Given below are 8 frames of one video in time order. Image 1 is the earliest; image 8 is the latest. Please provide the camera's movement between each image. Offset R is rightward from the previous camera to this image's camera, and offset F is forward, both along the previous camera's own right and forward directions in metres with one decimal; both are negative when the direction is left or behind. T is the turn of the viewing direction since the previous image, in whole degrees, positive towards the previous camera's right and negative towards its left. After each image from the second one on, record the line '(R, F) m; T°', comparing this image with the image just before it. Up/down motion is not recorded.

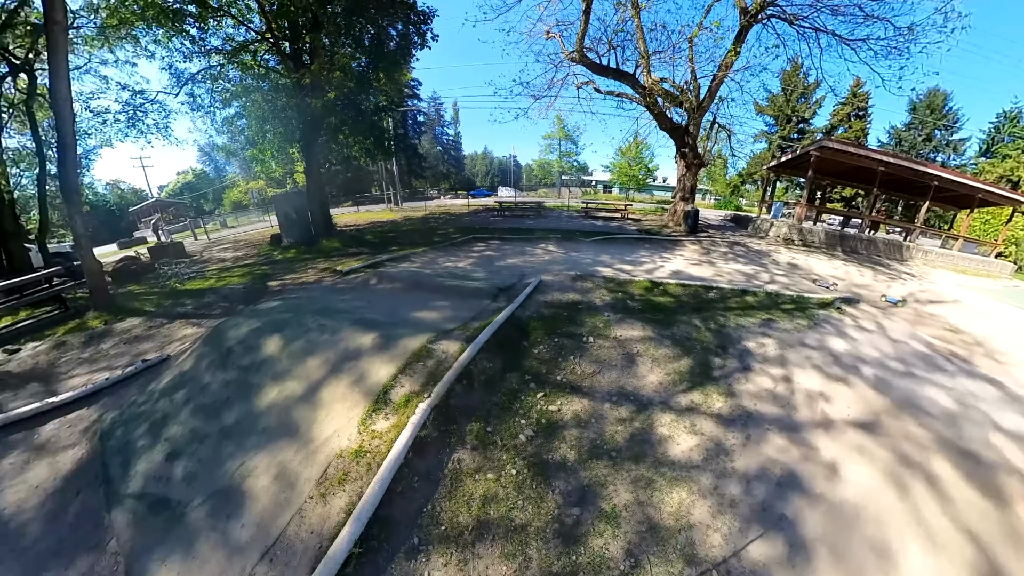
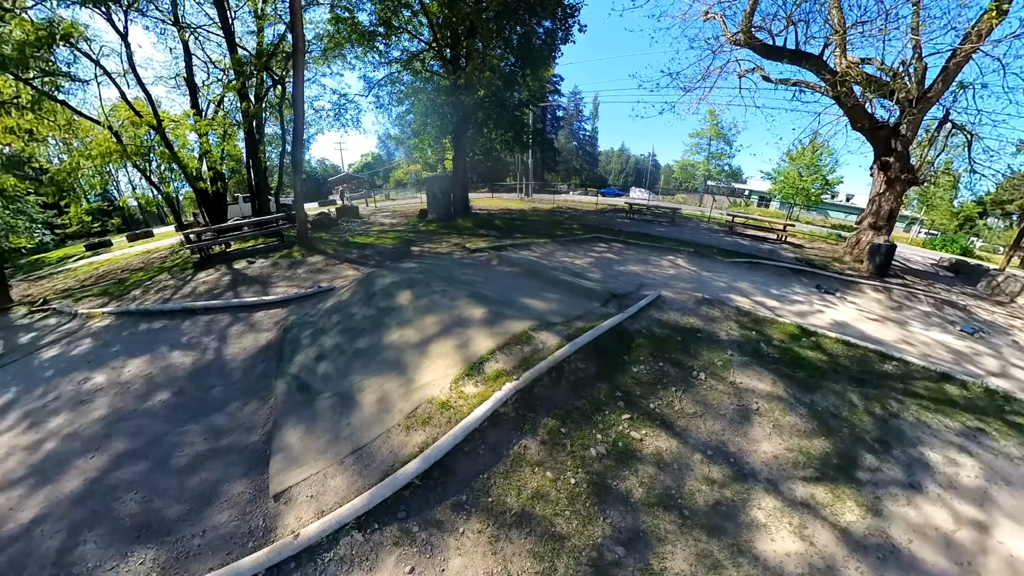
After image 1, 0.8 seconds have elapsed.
(+0.8, +0.2) m; -27°
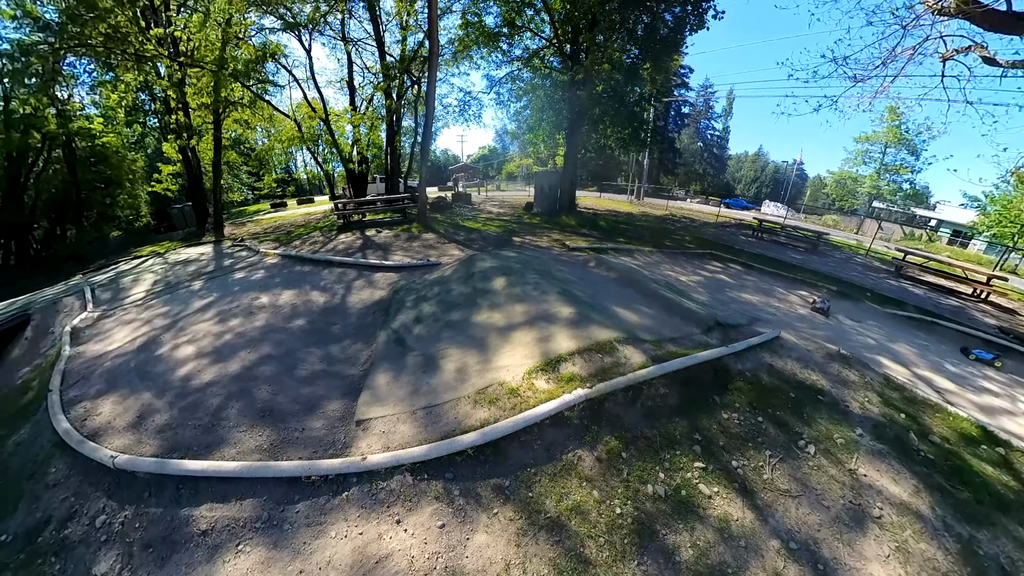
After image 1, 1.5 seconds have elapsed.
(+0.7, +0.1) m; -22°
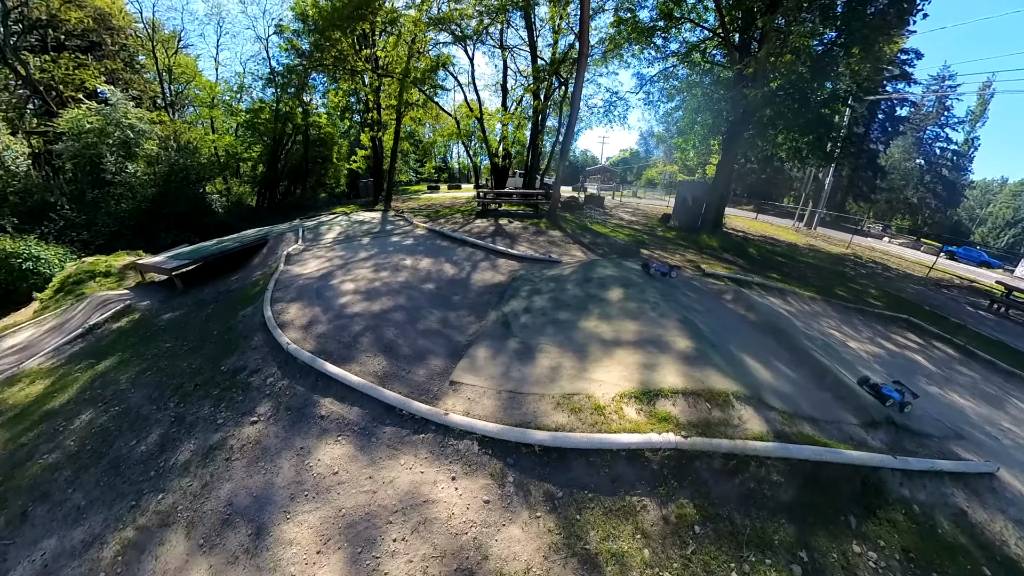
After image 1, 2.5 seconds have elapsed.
(+0.8, +0.2) m; -27°
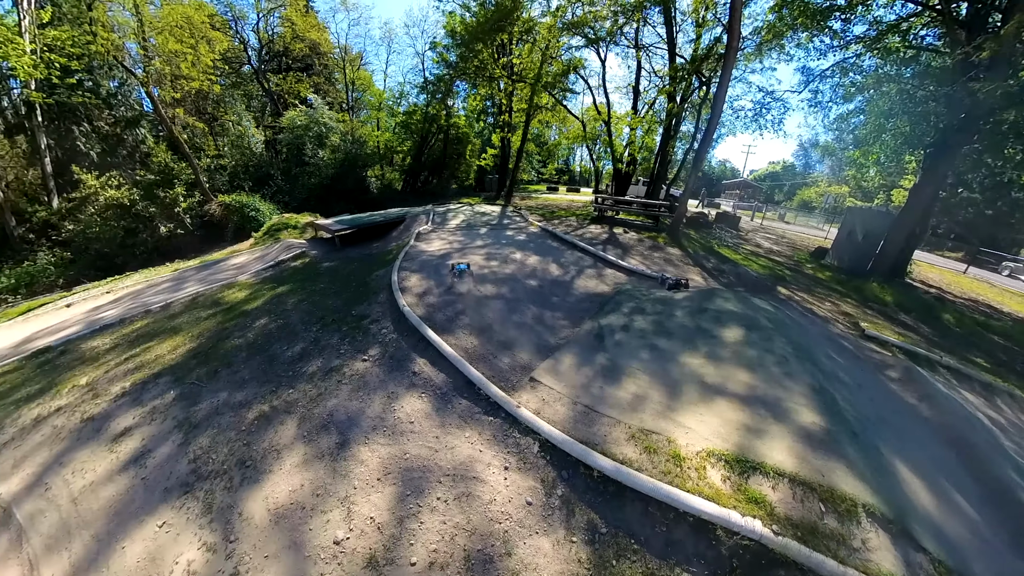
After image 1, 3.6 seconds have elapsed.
(+0.8, +0.2) m; -24°
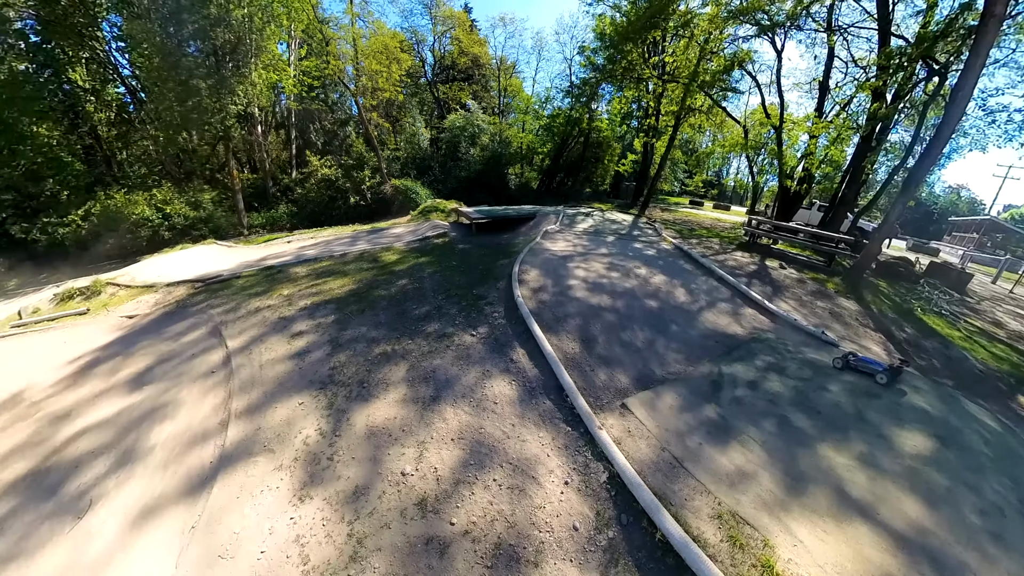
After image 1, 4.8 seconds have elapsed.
(+0.8, +0.2) m; -28°
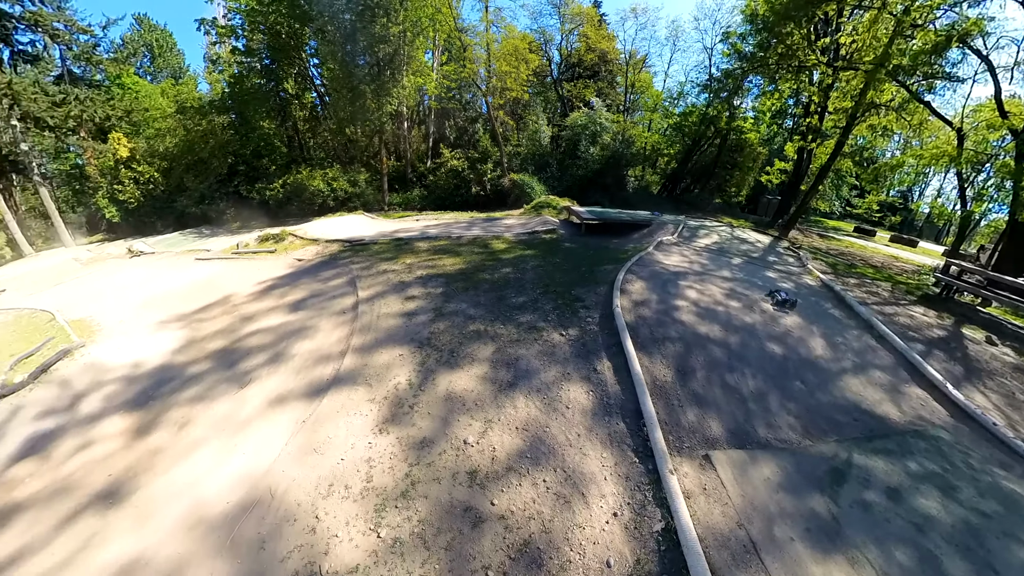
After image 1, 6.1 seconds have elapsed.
(+0.7, +0.2) m; -24°
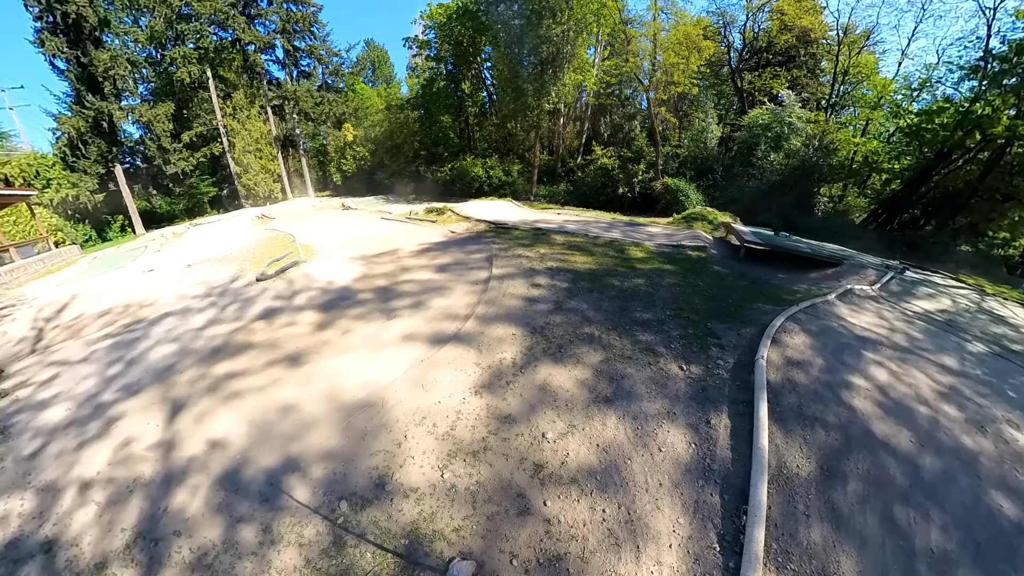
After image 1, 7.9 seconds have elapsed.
(+0.9, +0.2) m; -30°
